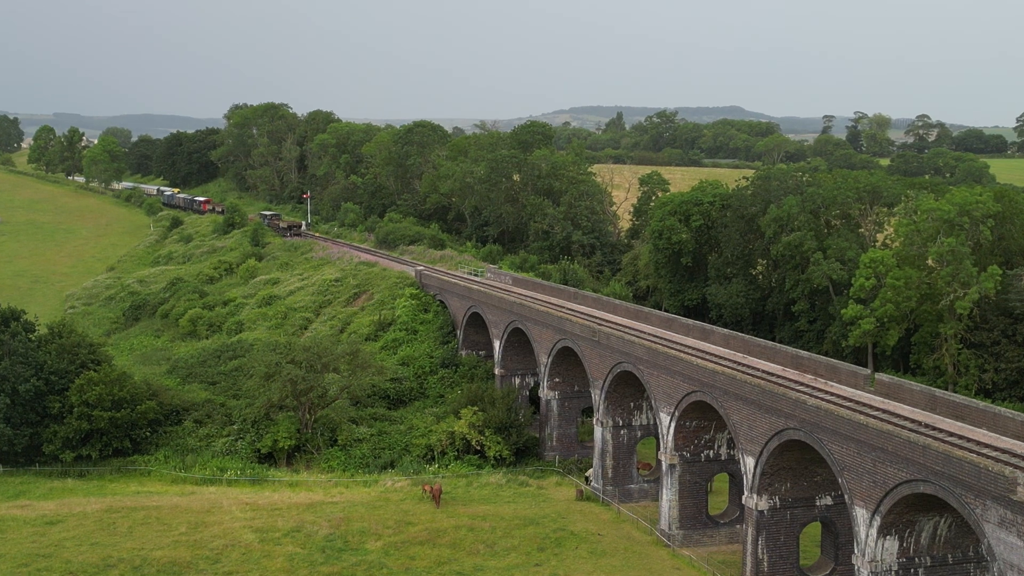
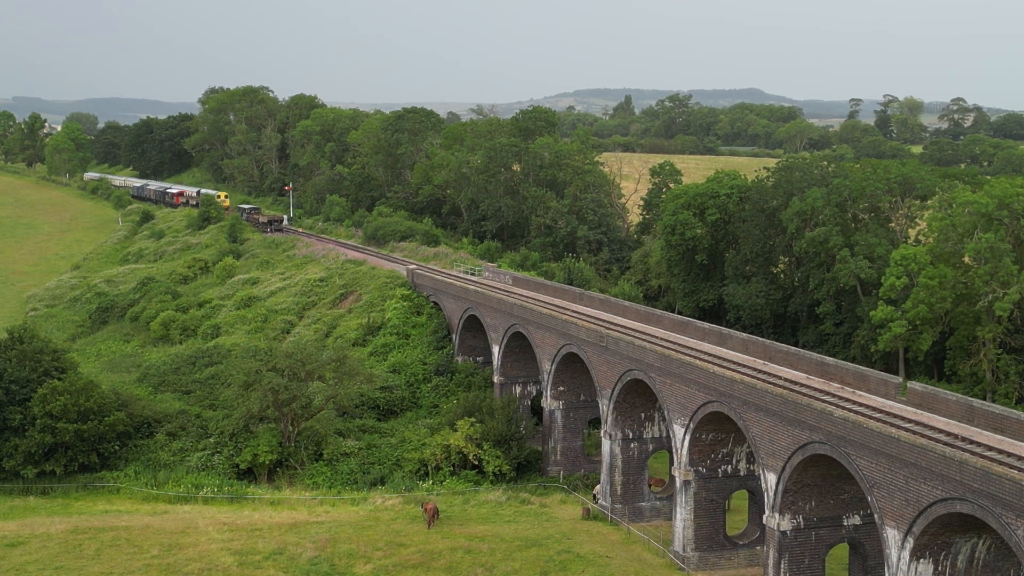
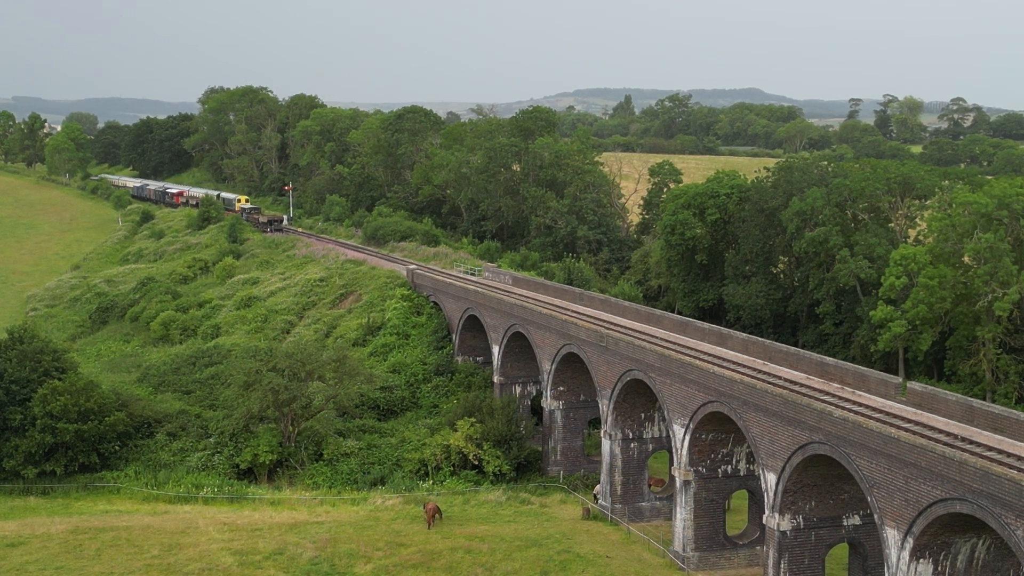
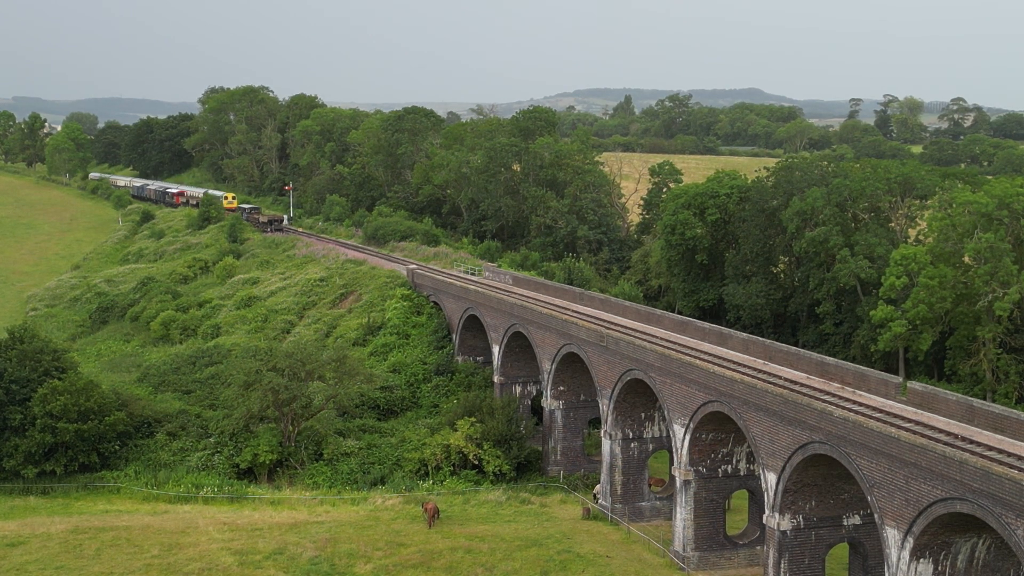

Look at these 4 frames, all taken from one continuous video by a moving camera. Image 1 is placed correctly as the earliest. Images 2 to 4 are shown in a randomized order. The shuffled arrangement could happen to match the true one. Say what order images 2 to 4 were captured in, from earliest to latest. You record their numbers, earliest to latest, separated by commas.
2, 4, 3
